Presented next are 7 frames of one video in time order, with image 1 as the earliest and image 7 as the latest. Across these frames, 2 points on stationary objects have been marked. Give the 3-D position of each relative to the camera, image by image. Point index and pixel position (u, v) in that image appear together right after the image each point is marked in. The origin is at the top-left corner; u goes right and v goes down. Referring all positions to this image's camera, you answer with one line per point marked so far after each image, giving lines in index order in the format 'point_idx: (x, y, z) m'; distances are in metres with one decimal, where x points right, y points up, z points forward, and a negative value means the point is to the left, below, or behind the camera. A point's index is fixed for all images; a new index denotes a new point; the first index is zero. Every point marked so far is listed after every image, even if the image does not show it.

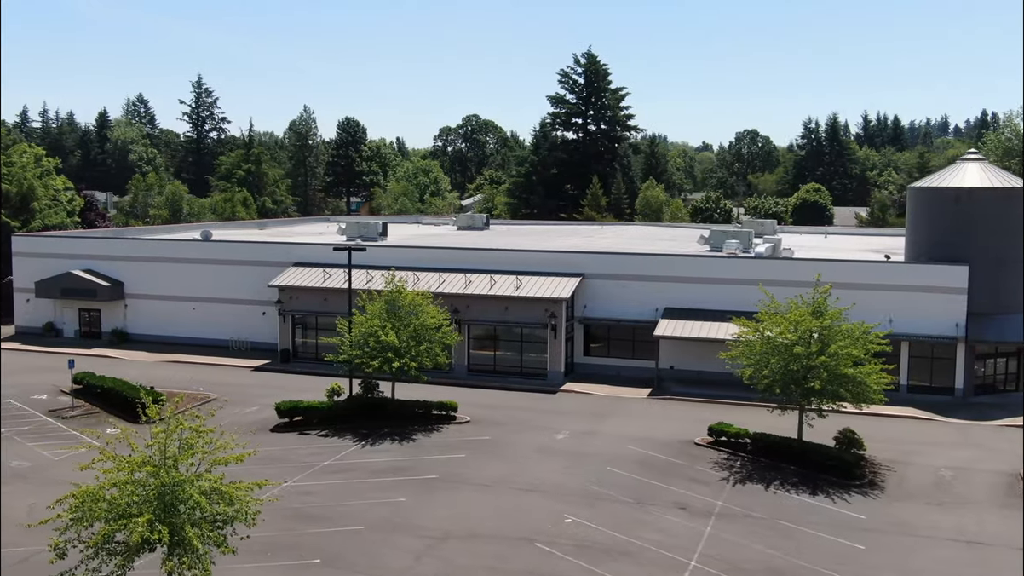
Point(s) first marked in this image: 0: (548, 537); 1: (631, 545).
0: (+0.8, -5.2, +19.4) m
1: (+2.5, -5.3, +18.9) m
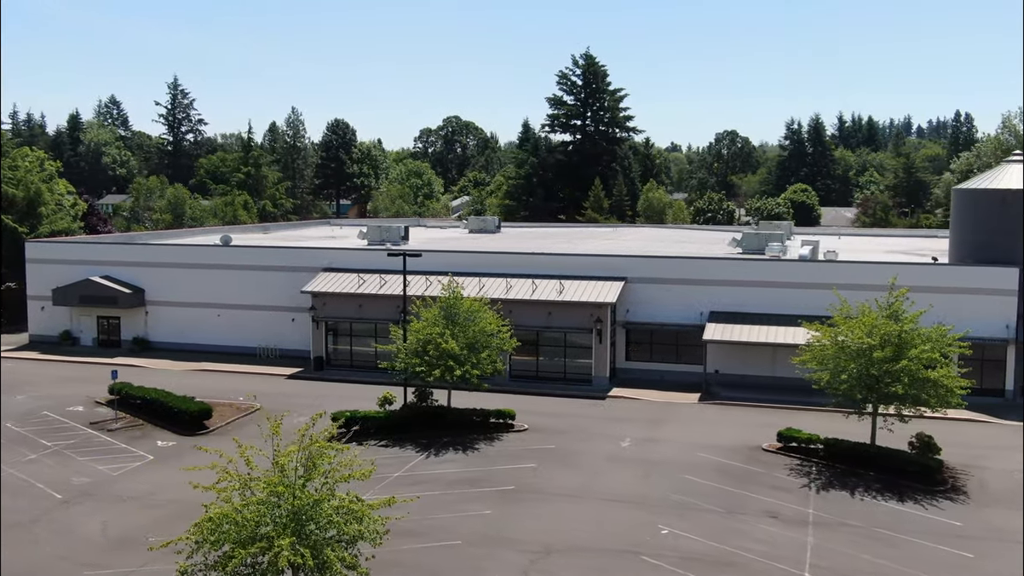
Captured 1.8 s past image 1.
0: (+2.8, -5.4, +18.9) m
1: (+4.6, -5.4, +18.5) m
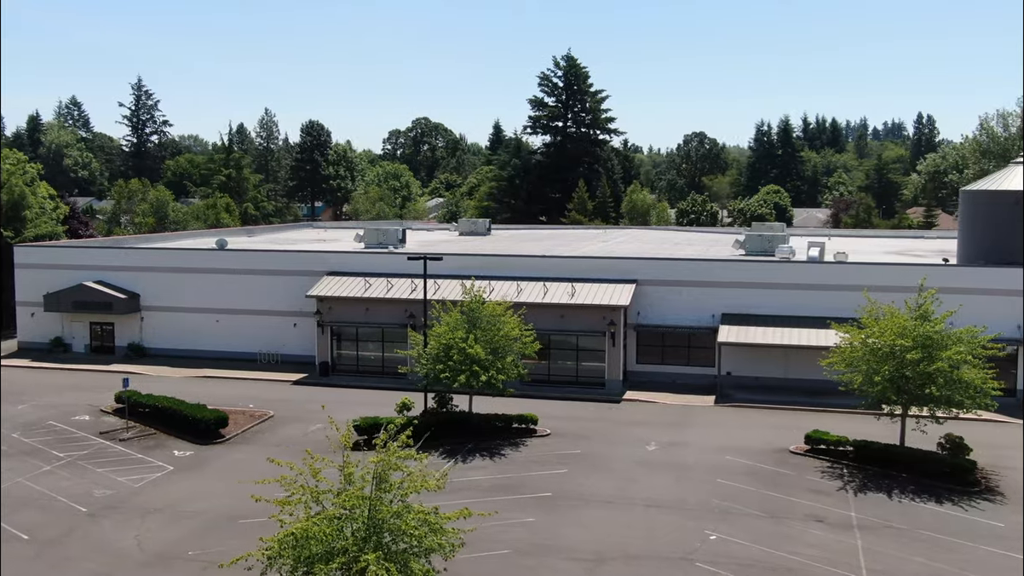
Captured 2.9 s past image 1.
0: (+3.9, -5.5, +18.7) m
1: (+5.6, -5.5, +18.4) m
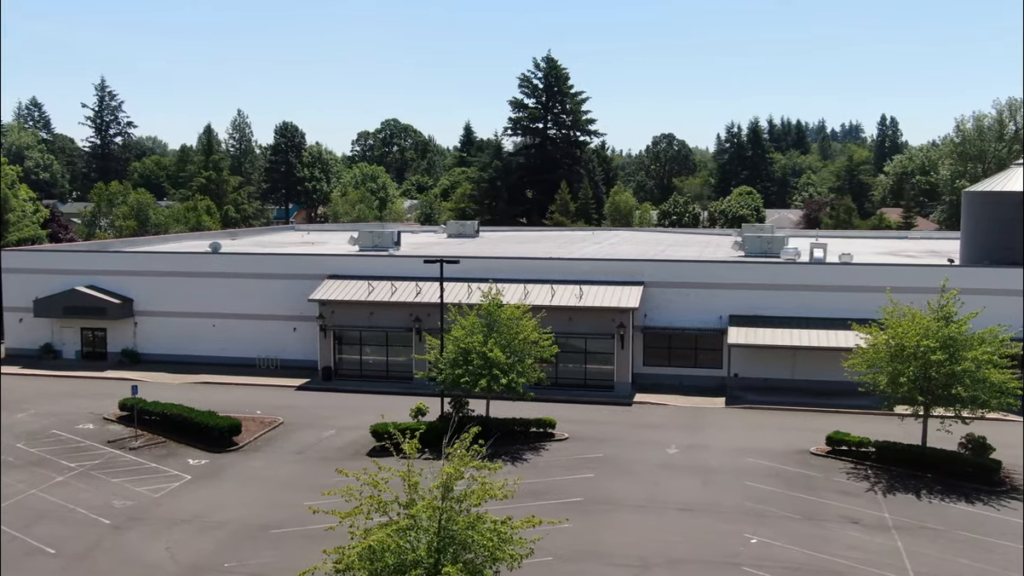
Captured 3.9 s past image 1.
0: (+4.8, -5.5, +18.6) m
1: (+6.5, -5.5, +18.4) m
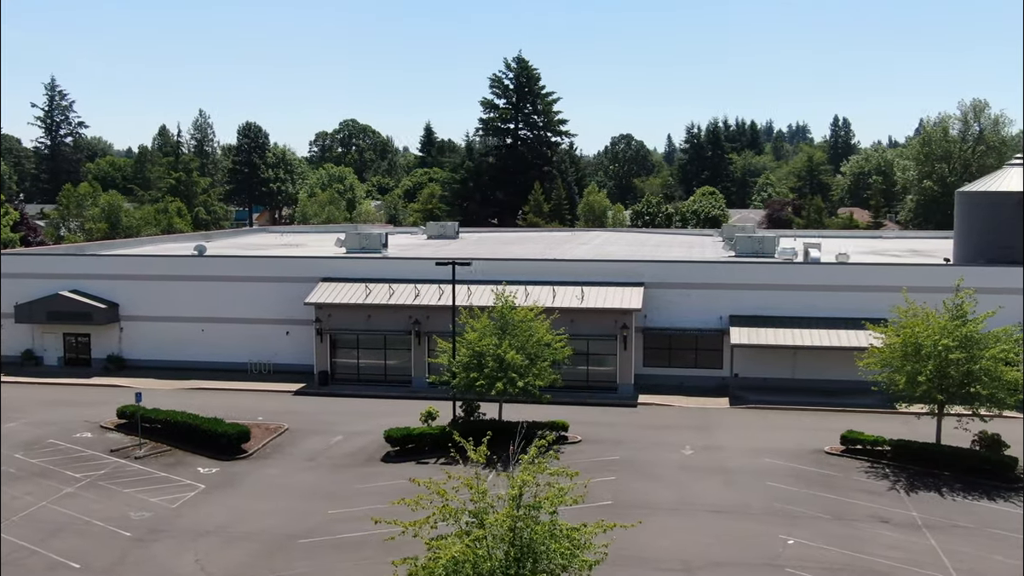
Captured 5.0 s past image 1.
0: (+5.6, -5.5, +18.7) m
1: (+7.4, -5.5, +18.4) m
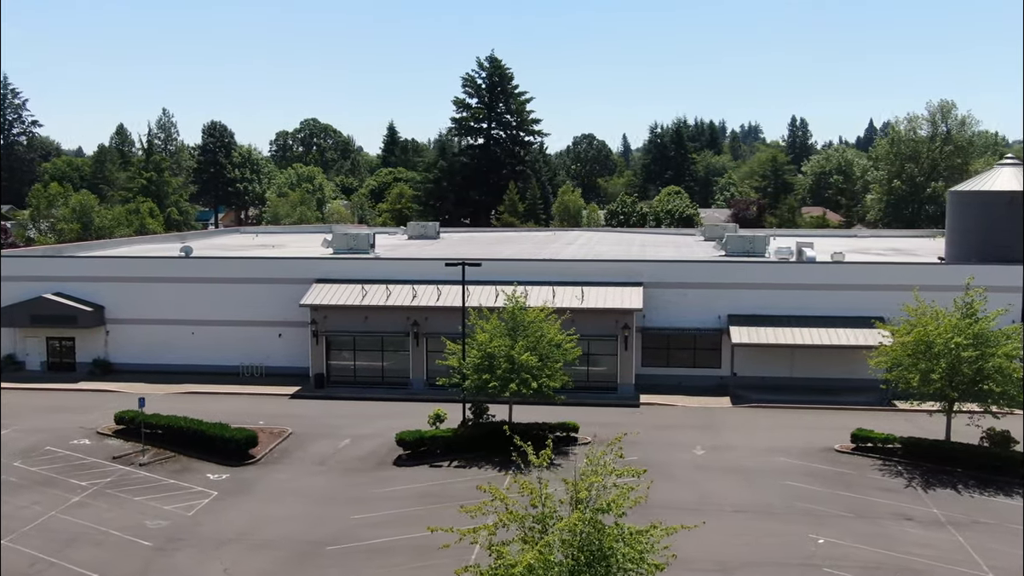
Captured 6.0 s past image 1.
0: (+6.4, -5.5, +18.7) m
1: (+8.1, -5.5, +18.6) m
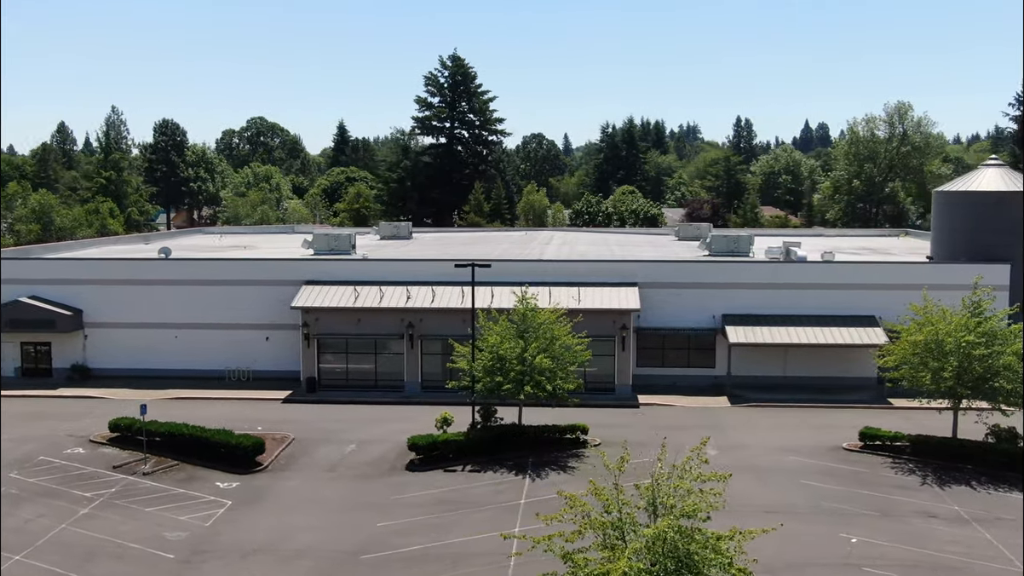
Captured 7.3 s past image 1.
0: (+7.2, -5.6, +18.9) m
1: (+8.9, -5.5, +18.8) m
